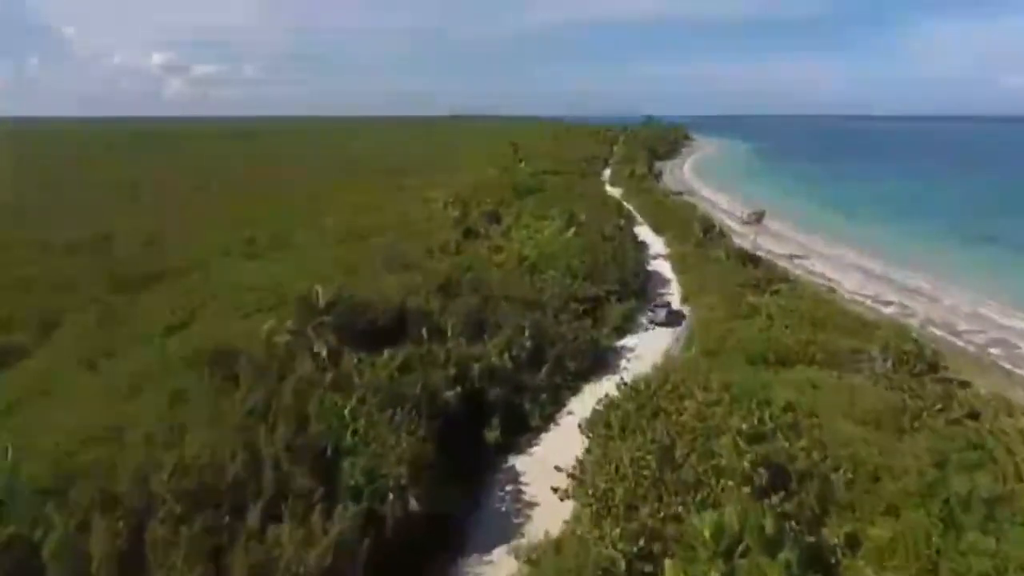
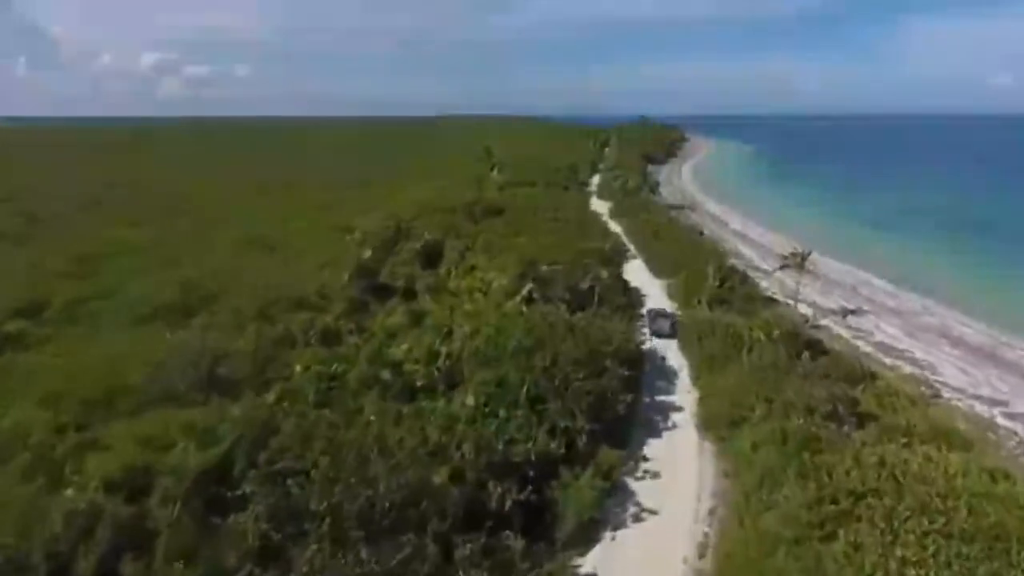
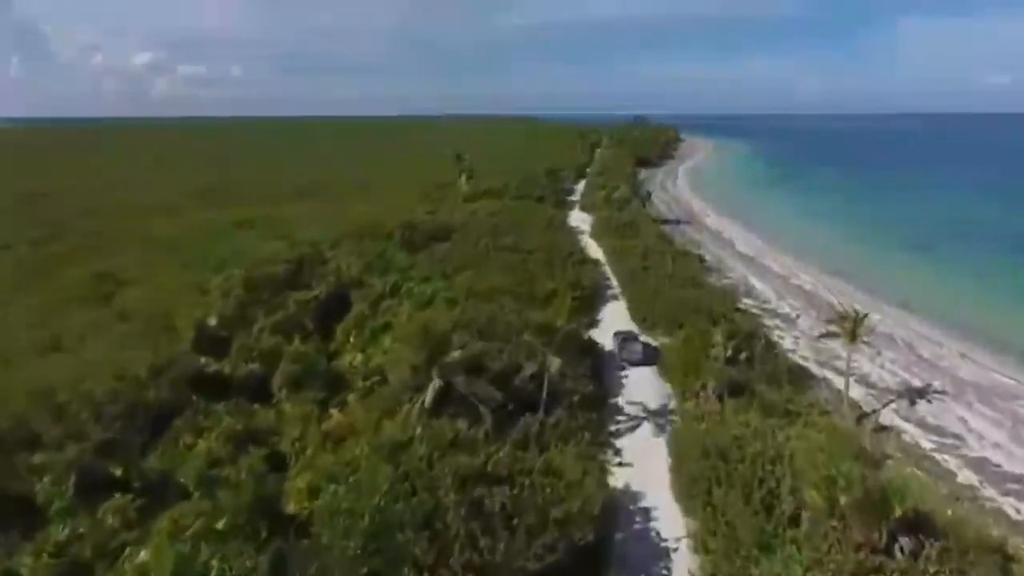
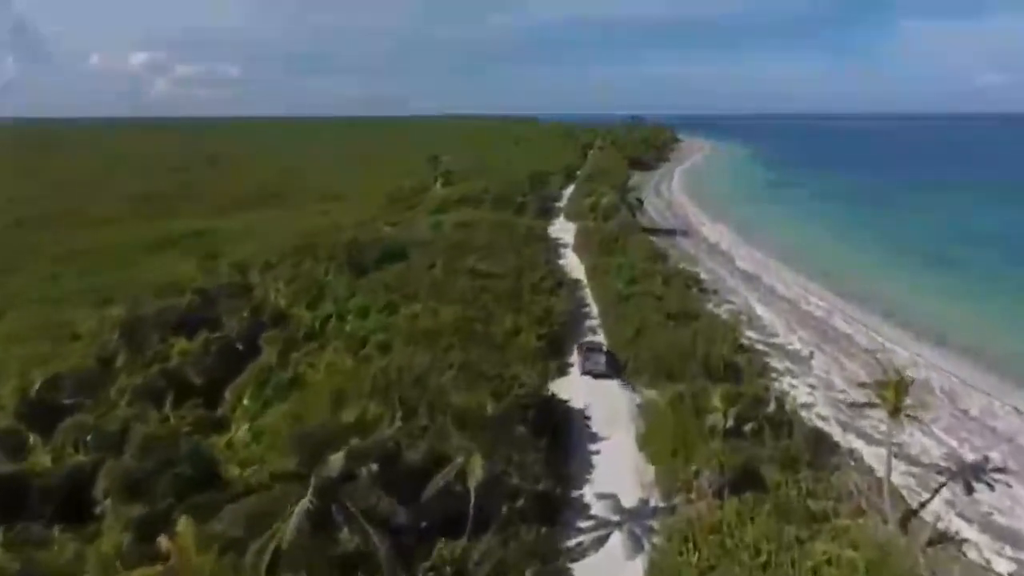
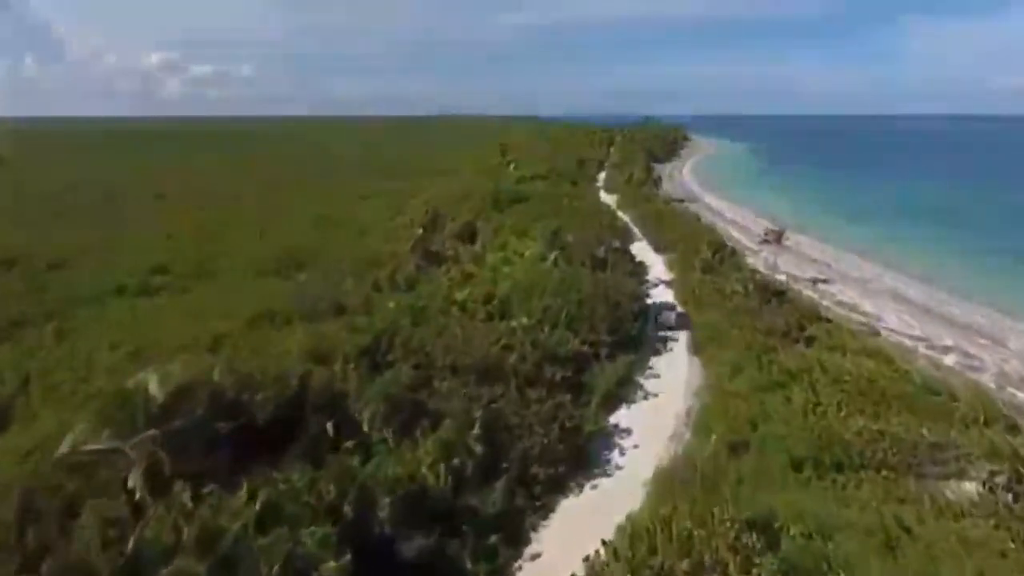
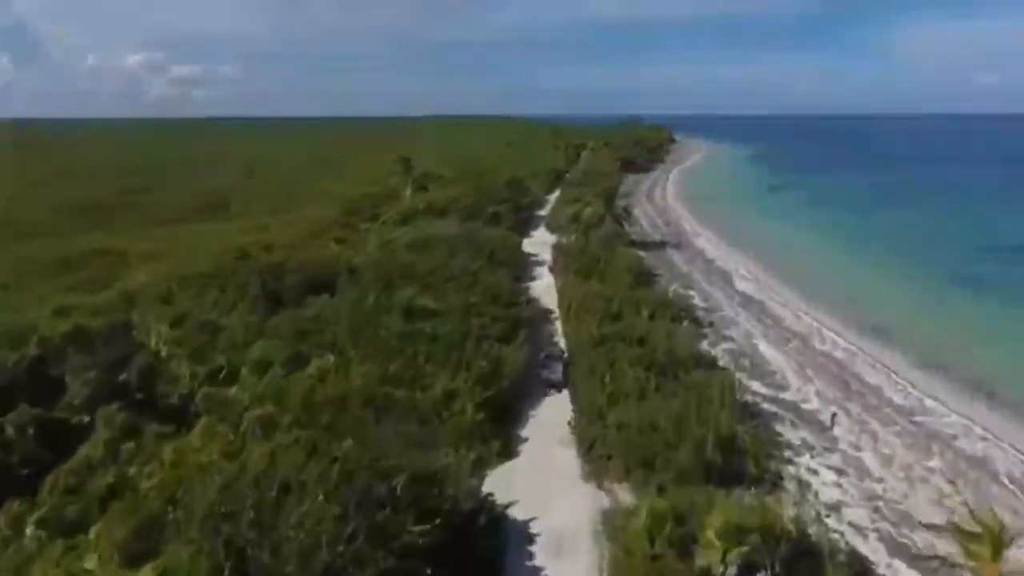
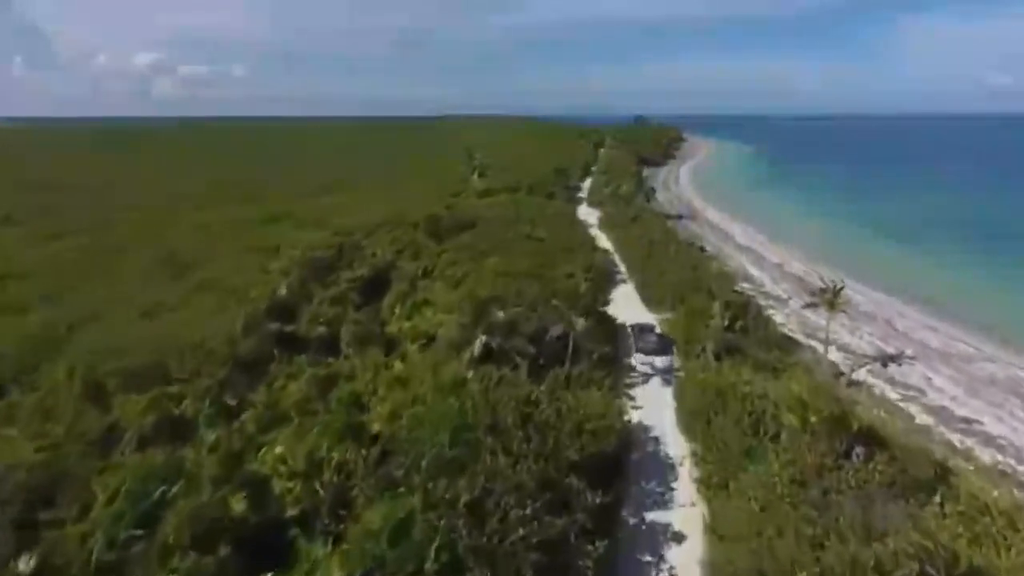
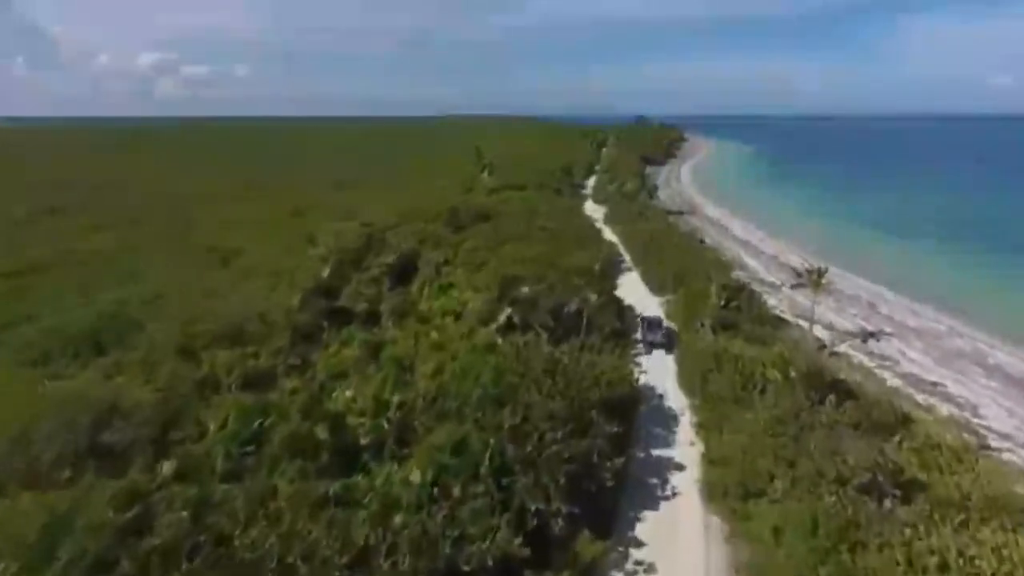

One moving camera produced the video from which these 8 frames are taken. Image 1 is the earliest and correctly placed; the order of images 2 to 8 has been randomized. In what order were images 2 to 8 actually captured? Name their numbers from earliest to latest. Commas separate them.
5, 2, 8, 7, 3, 4, 6
